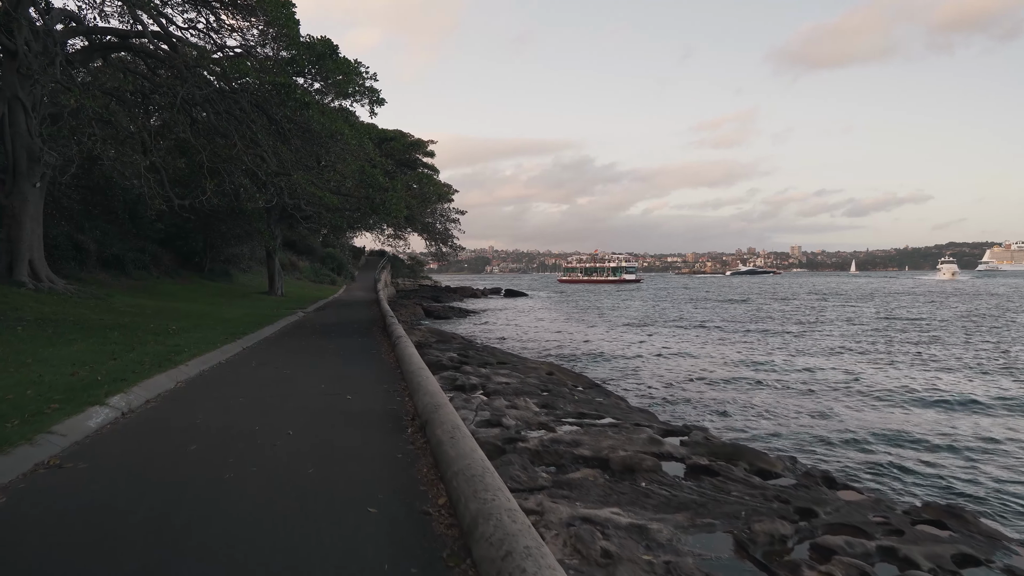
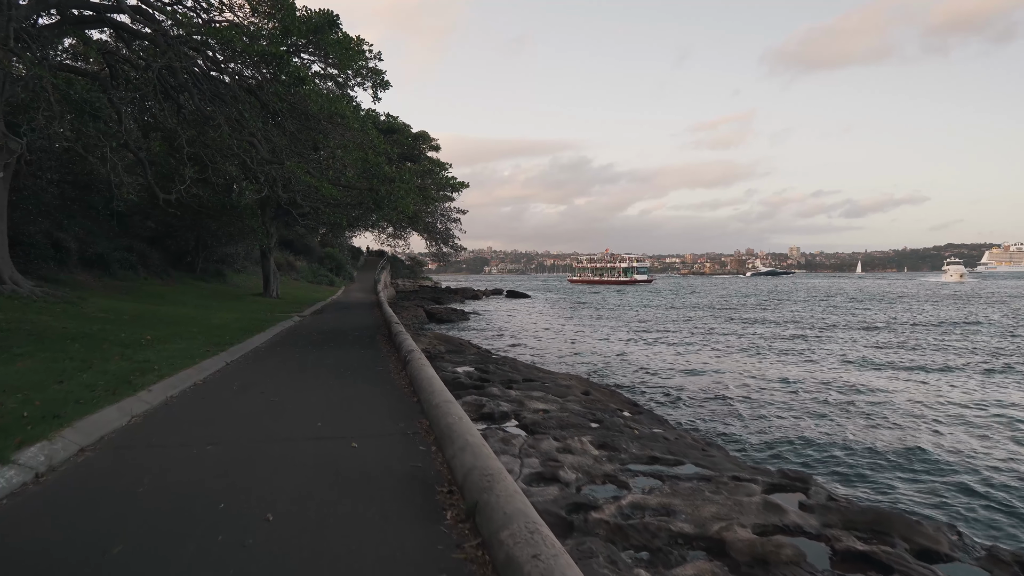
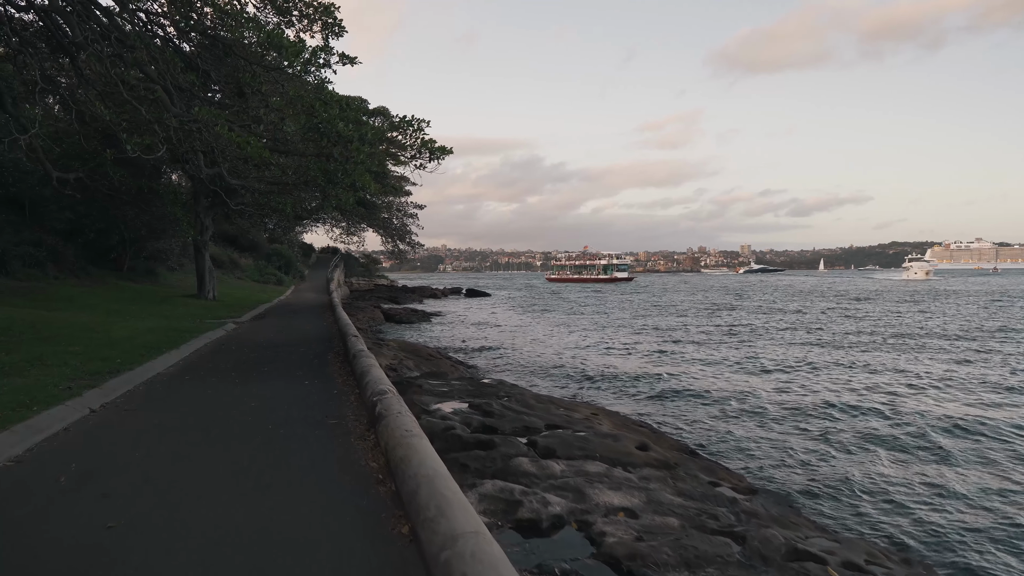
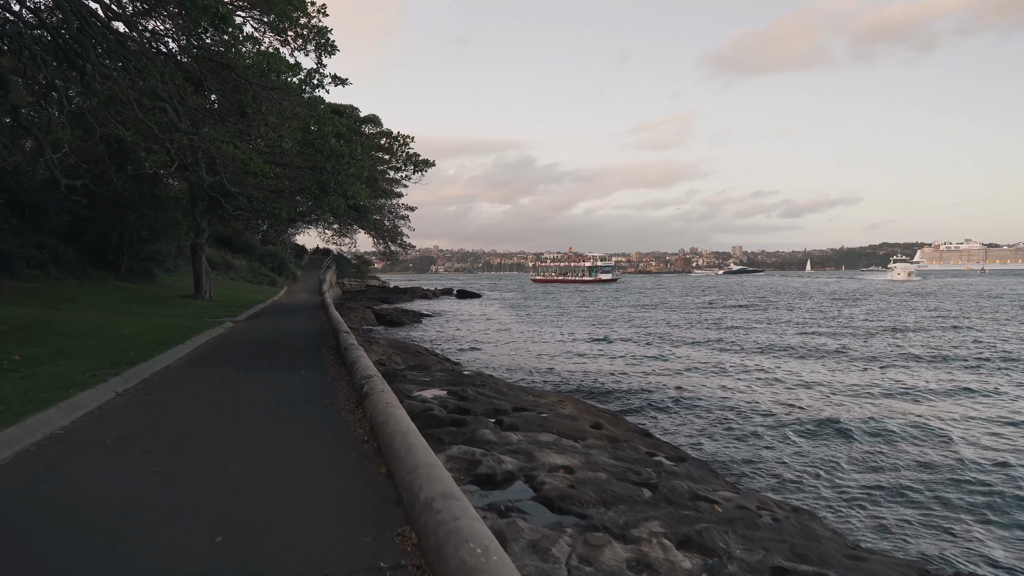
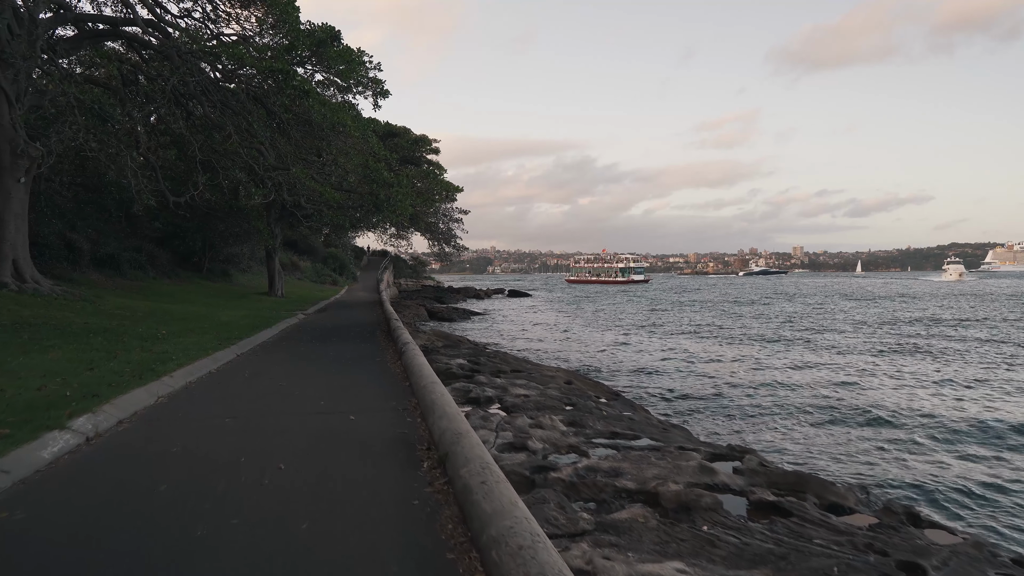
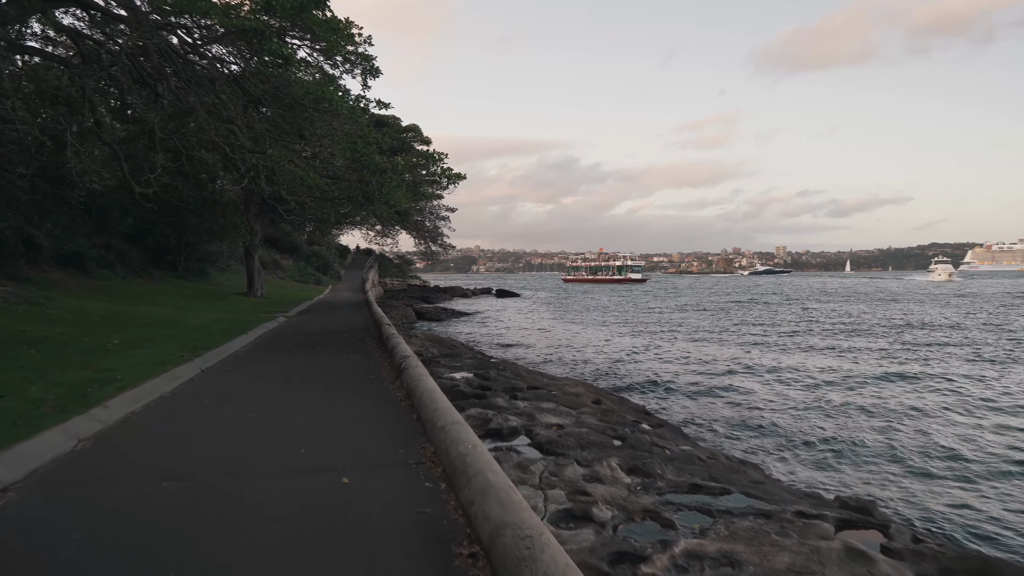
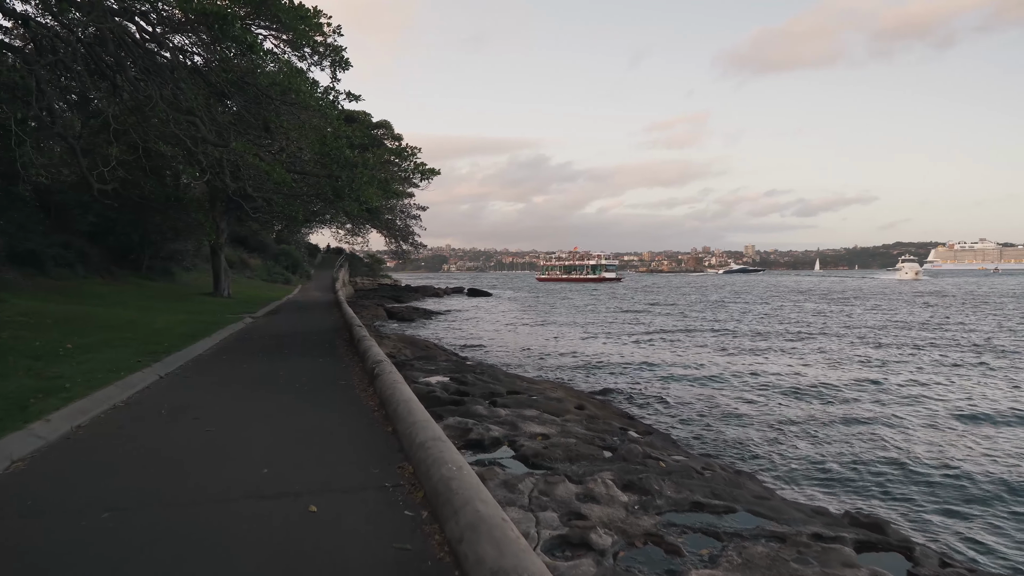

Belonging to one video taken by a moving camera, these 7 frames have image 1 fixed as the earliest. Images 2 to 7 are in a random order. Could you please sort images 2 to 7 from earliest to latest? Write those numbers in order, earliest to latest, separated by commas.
5, 2, 6, 7, 4, 3
